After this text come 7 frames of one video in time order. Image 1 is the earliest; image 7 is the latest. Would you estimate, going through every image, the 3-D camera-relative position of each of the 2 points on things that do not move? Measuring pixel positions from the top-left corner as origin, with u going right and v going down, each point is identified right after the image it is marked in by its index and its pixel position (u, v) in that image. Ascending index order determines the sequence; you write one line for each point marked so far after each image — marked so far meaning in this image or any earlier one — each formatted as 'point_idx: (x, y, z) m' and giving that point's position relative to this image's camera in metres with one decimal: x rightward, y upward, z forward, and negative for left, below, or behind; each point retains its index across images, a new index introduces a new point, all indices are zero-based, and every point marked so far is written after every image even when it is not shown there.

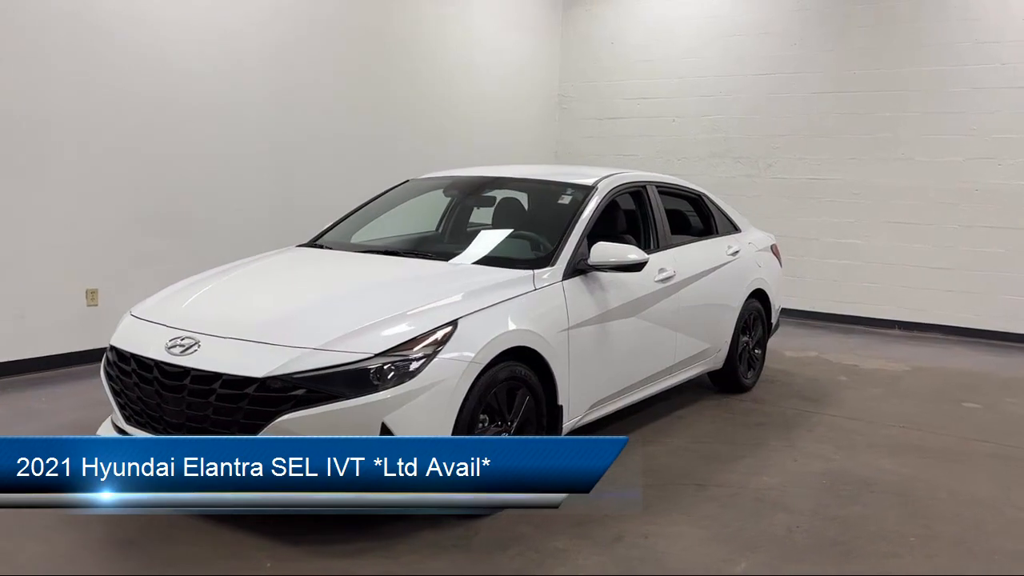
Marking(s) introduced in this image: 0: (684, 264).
0: (+0.9, +0.1, +4.6) m
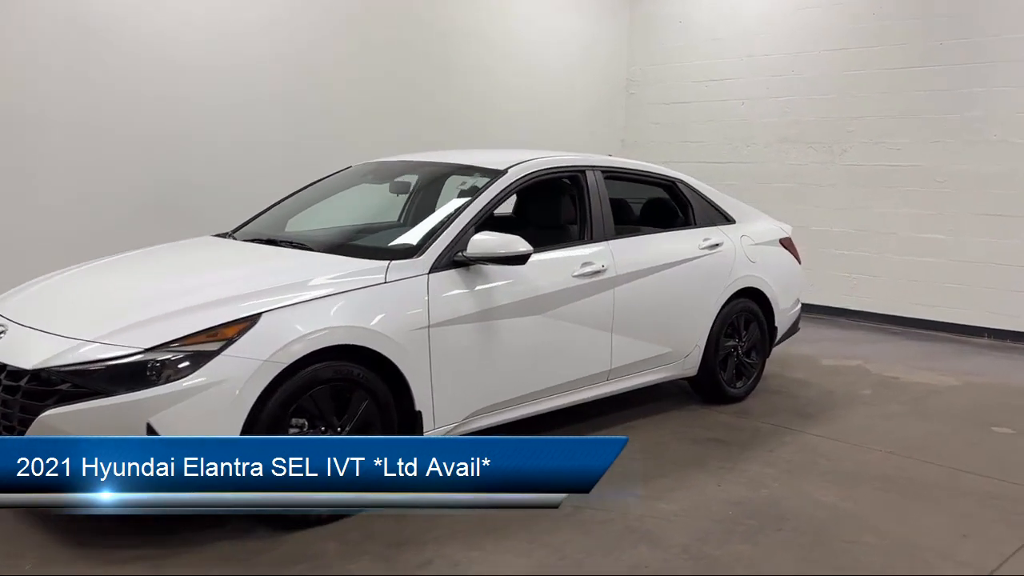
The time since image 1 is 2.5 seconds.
0: (+0.5, +0.1, +4.1) m
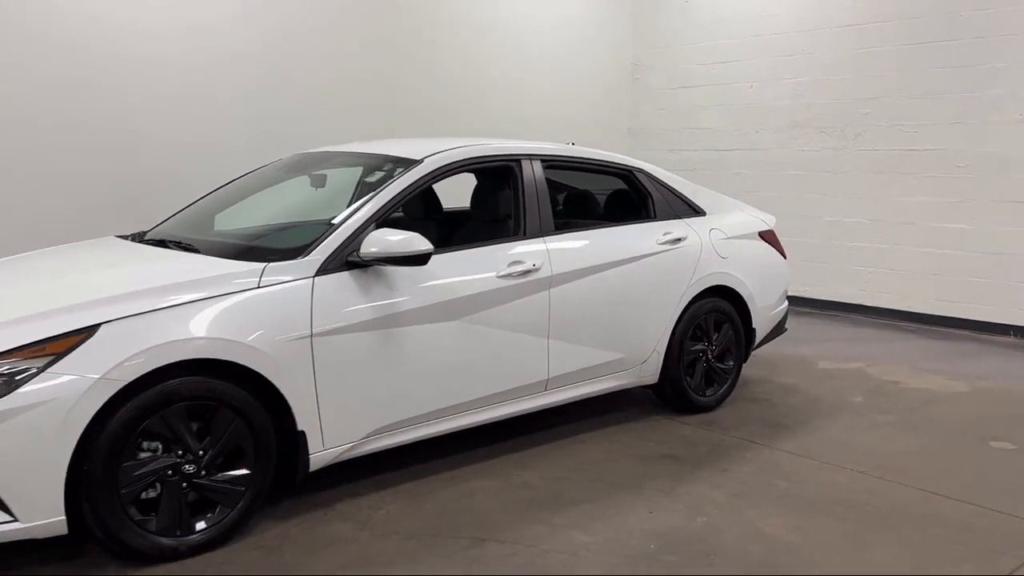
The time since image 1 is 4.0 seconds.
0: (+0.2, +0.1, +3.7) m
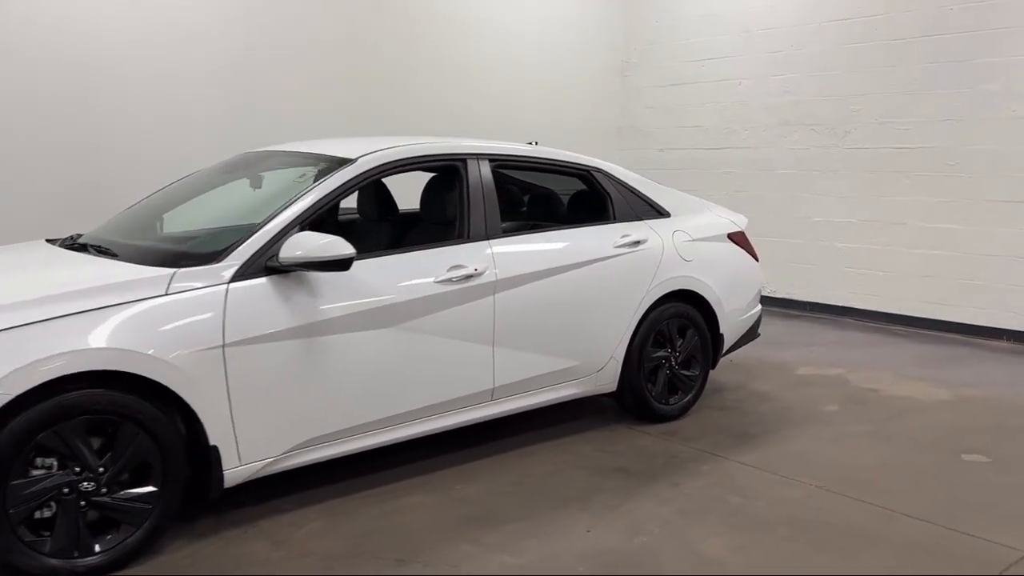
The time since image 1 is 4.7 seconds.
0: (0.0, +0.1, +3.6) m
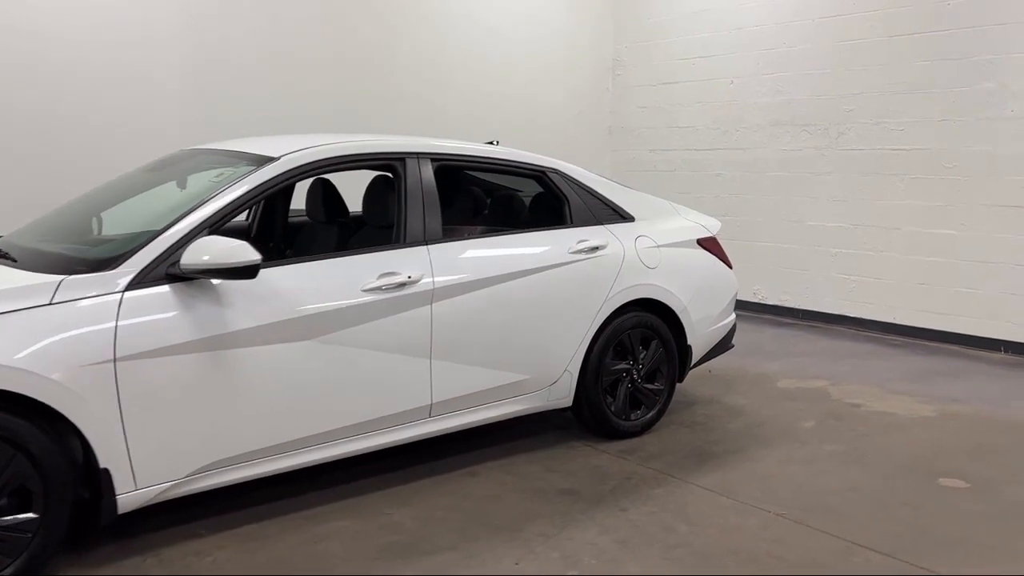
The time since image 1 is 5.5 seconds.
0: (-0.2, +0.1, +3.3) m
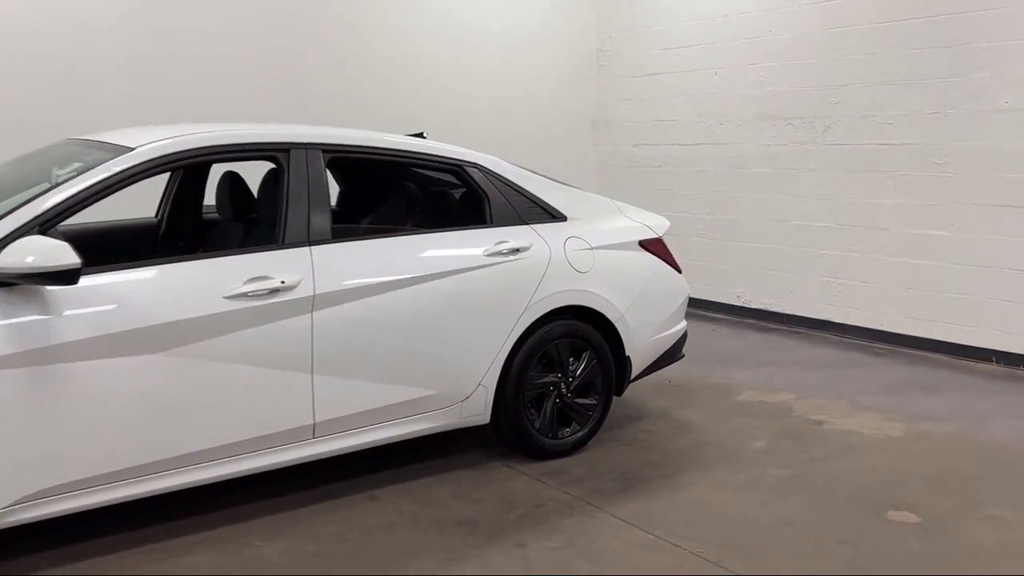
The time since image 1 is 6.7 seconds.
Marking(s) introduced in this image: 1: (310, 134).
0: (-0.6, +0.1, +3.0) m
1: (-0.7, +0.6, +3.2) m
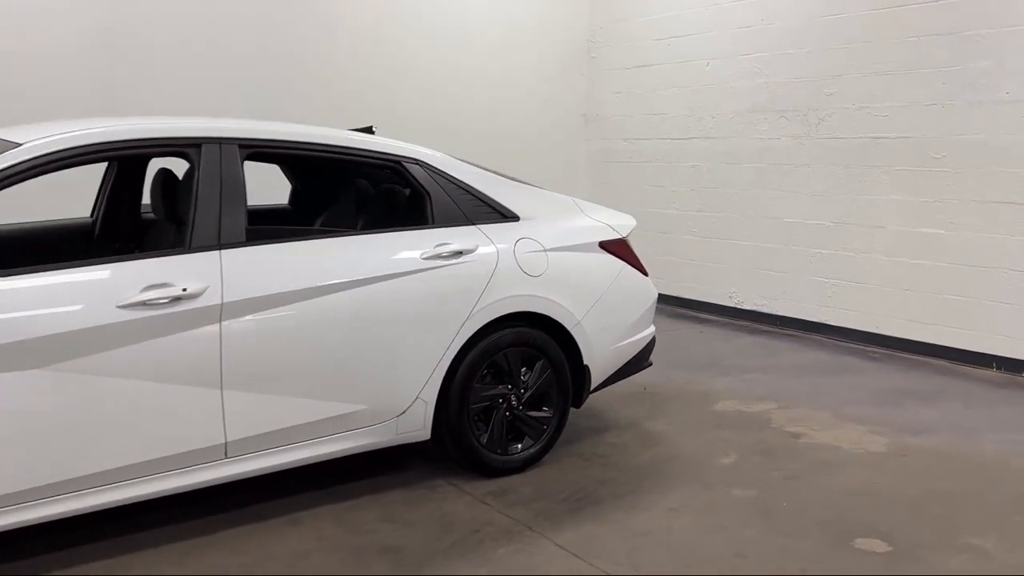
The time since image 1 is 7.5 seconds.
0: (-0.8, 0.0, +2.8) m
1: (-1.0, +0.5, +3.0) m
